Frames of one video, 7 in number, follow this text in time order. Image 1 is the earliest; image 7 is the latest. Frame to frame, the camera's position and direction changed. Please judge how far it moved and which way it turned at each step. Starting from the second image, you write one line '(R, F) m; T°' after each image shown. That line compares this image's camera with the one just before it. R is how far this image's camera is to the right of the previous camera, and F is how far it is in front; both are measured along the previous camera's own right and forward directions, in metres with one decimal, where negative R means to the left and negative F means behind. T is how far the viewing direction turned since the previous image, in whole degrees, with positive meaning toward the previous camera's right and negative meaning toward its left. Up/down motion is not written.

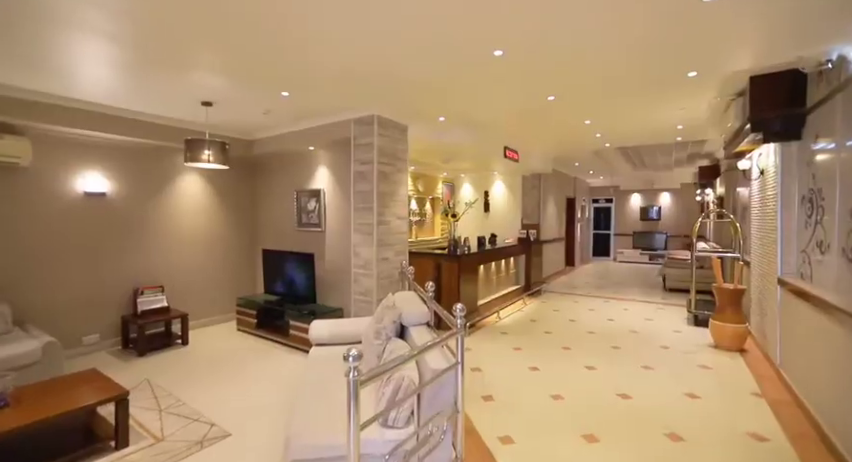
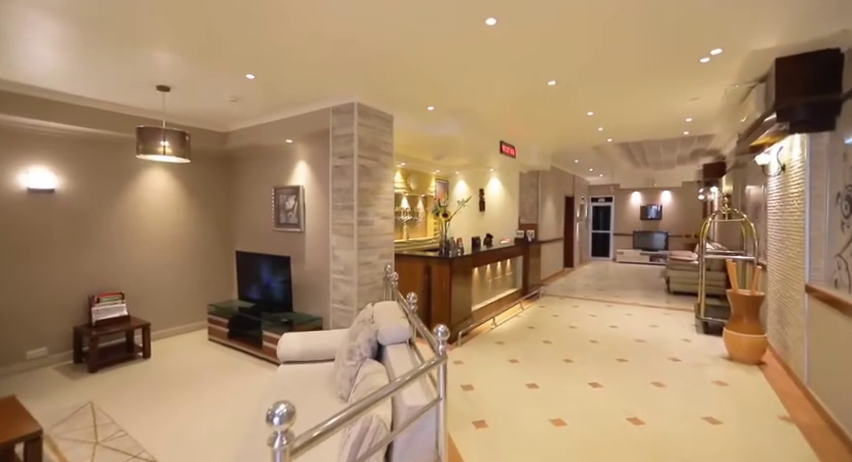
(+0.1, +0.4) m; 0°
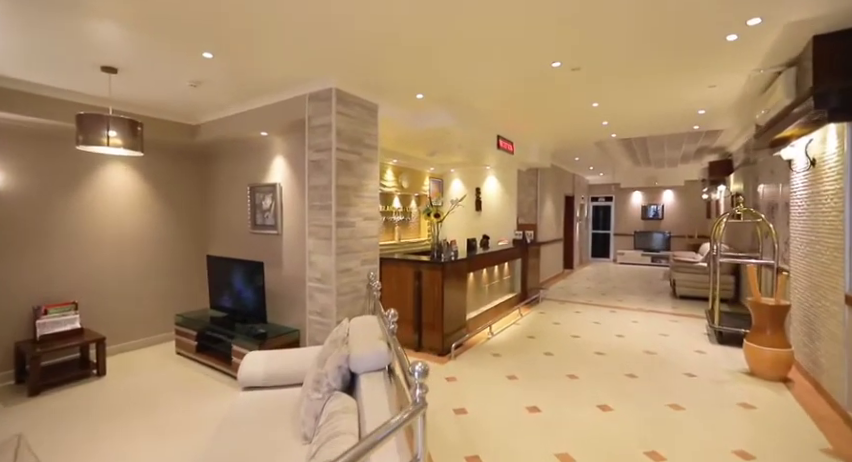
(+0.1, +0.4) m; 0°
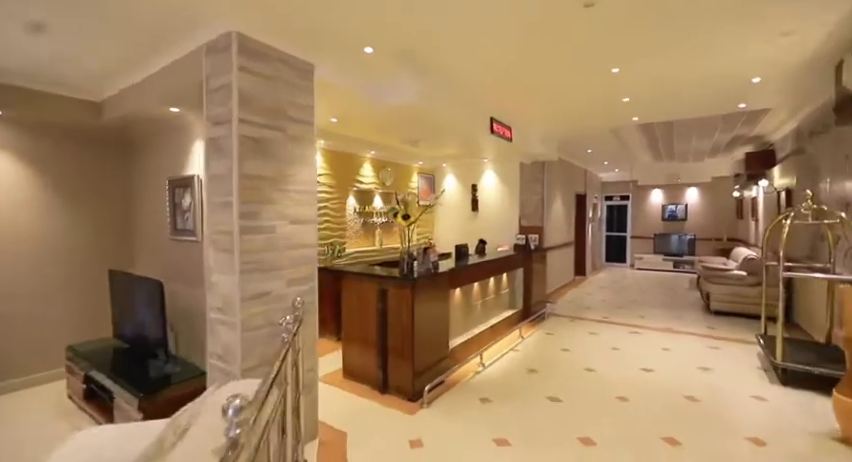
(+0.4, +1.1) m; -1°
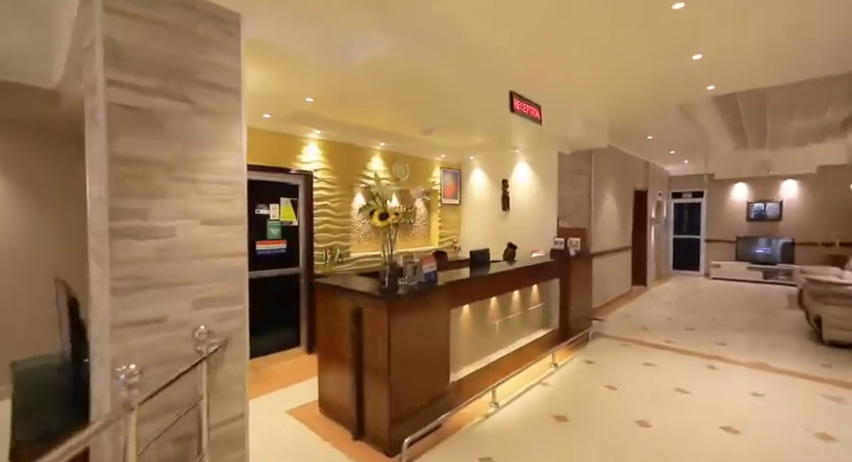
(+0.5, +0.9) m; -8°
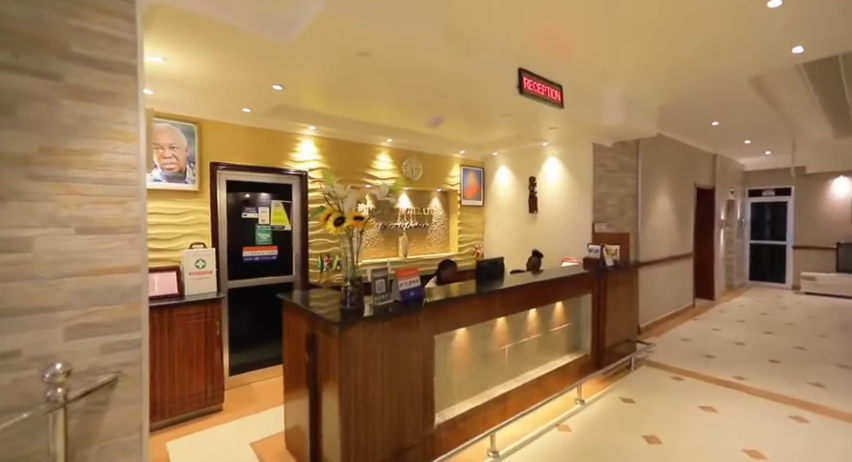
(+0.5, +0.6) m; -8°
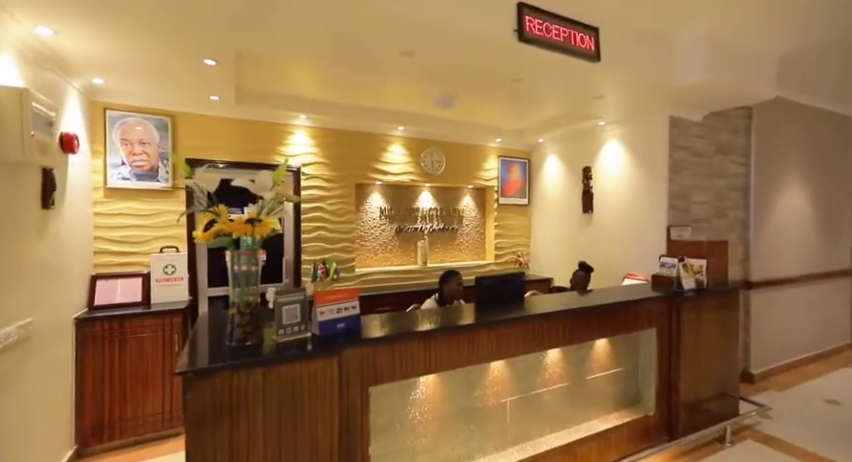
(+0.8, +0.9) m; -14°
